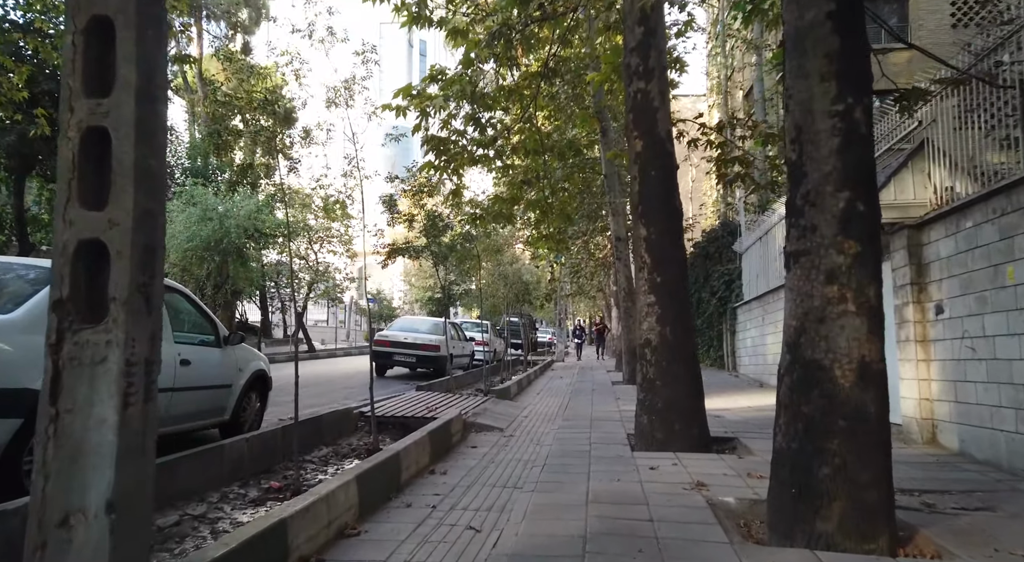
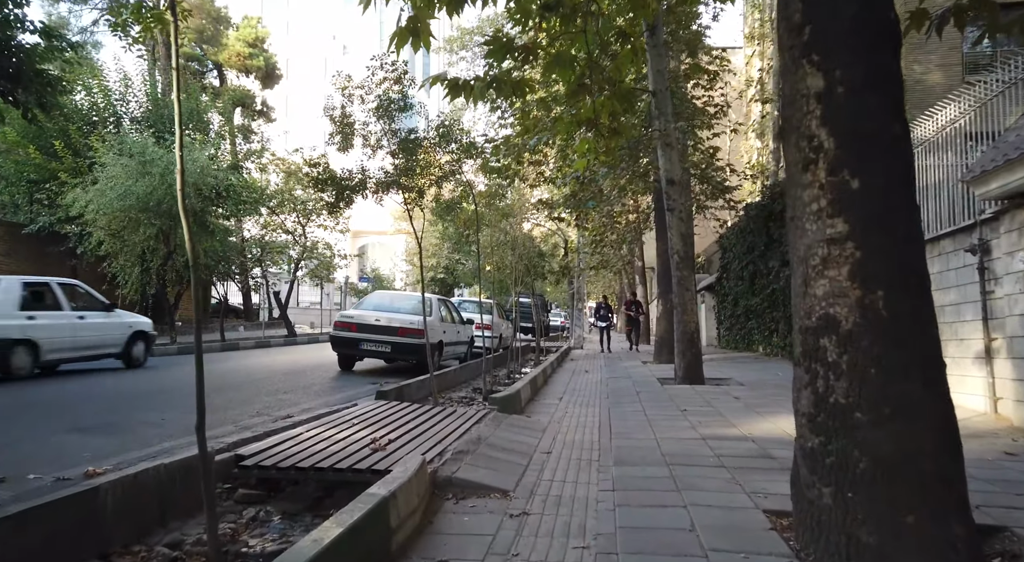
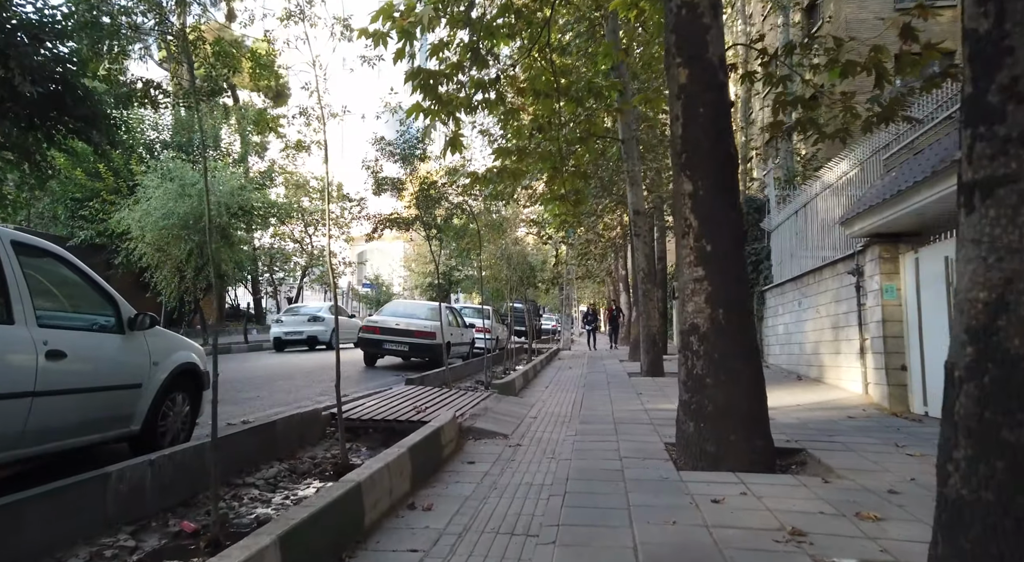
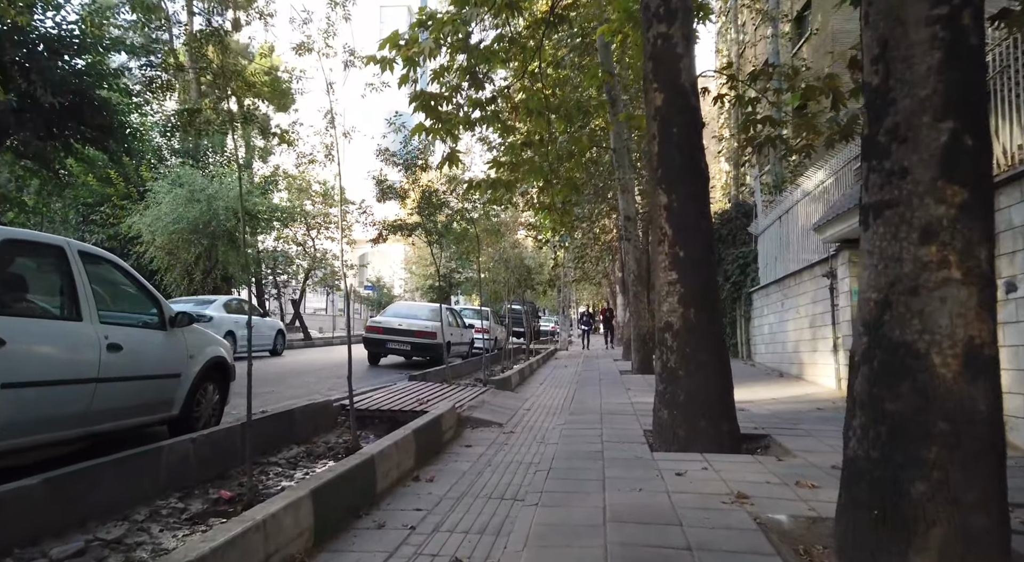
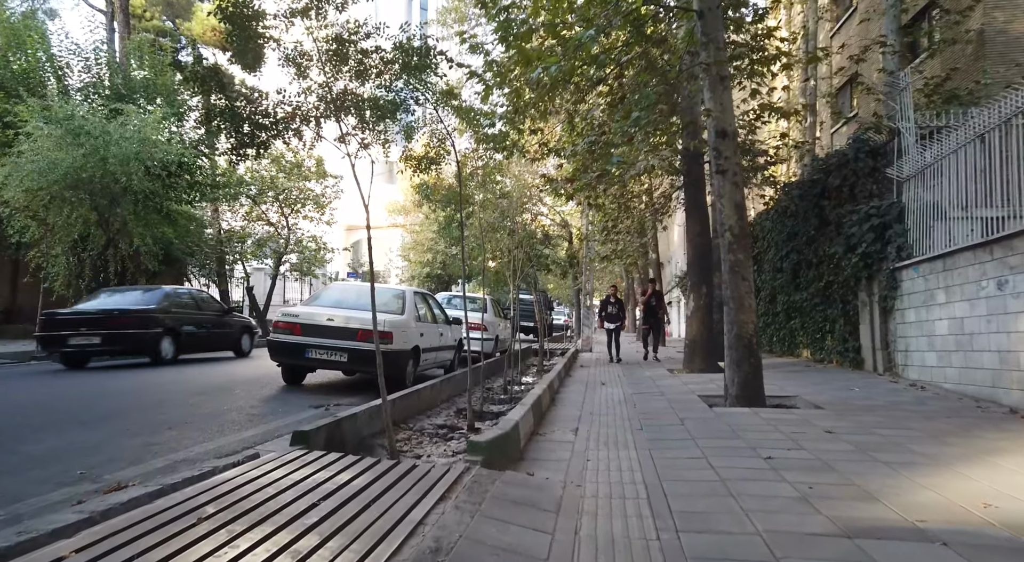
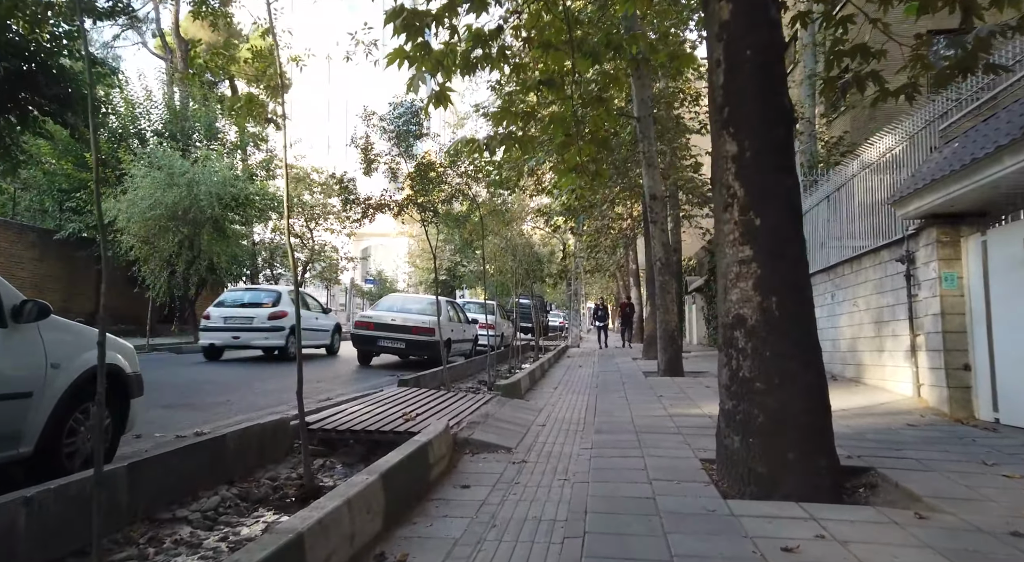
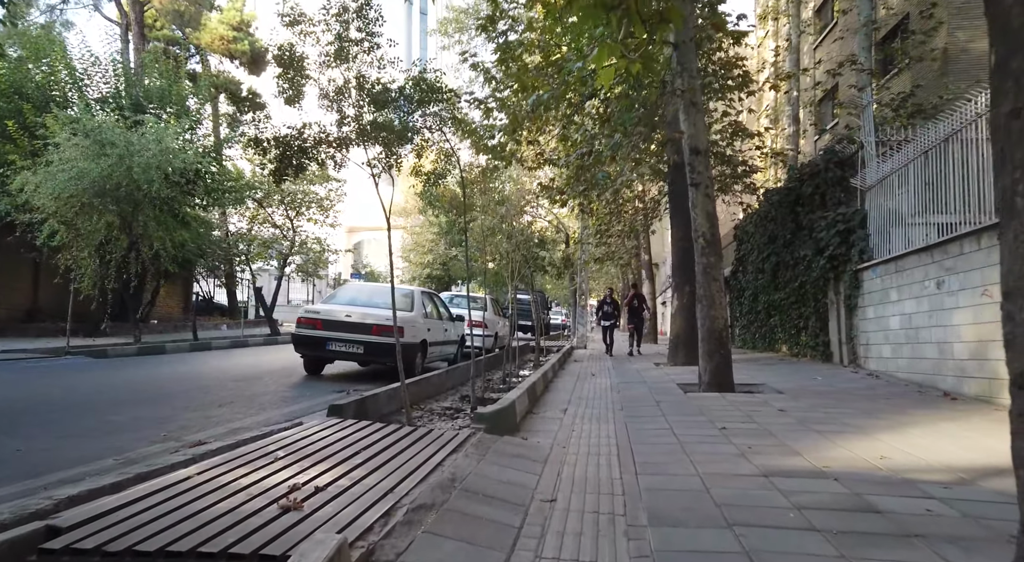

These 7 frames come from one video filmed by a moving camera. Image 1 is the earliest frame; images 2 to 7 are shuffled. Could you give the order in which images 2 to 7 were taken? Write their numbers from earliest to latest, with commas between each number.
4, 3, 6, 2, 7, 5
